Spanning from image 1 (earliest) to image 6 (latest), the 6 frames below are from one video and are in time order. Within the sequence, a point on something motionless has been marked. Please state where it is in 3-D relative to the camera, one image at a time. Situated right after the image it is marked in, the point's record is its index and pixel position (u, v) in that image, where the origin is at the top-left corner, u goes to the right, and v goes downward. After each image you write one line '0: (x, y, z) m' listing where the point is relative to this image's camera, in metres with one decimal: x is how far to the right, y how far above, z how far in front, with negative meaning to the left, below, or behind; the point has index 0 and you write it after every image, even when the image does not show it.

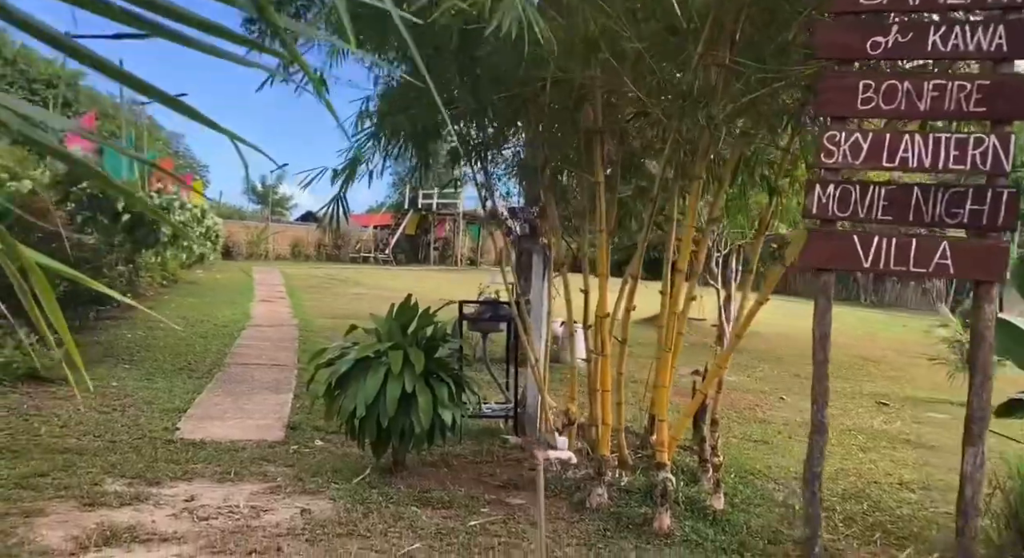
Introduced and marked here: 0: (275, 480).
0: (-1.1, -0.9, +3.5) m
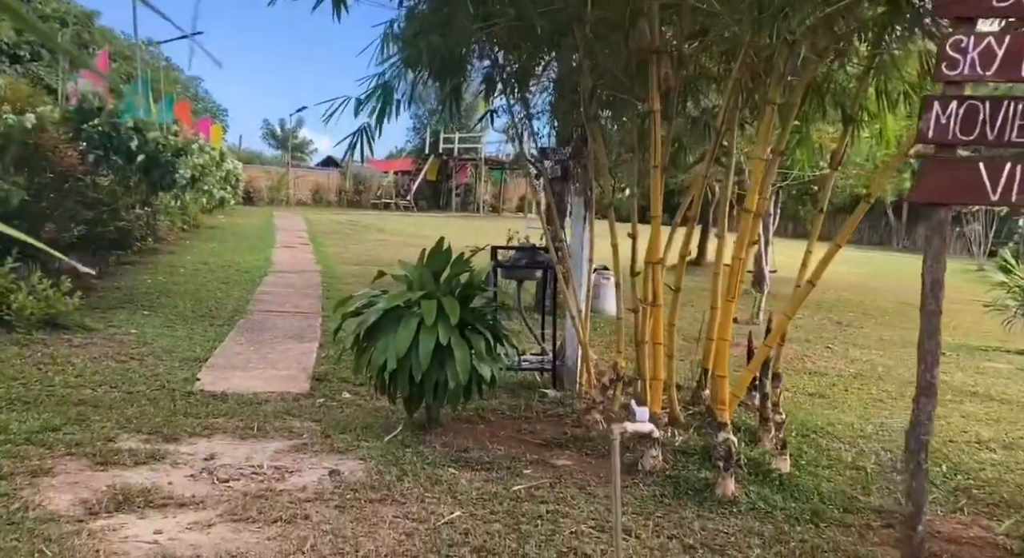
0: (-0.9, -0.7, +3.3) m
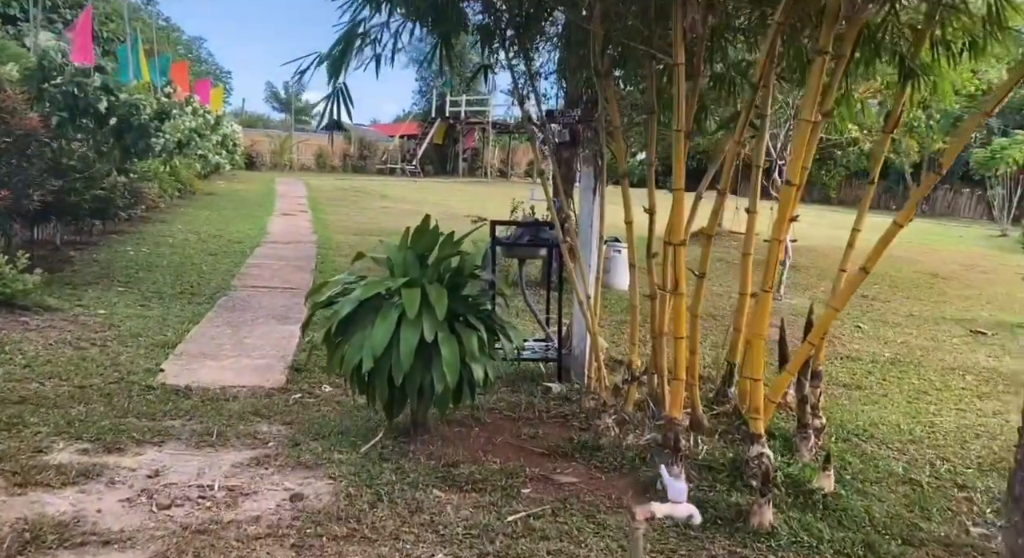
0: (-0.9, -0.6, +2.8) m
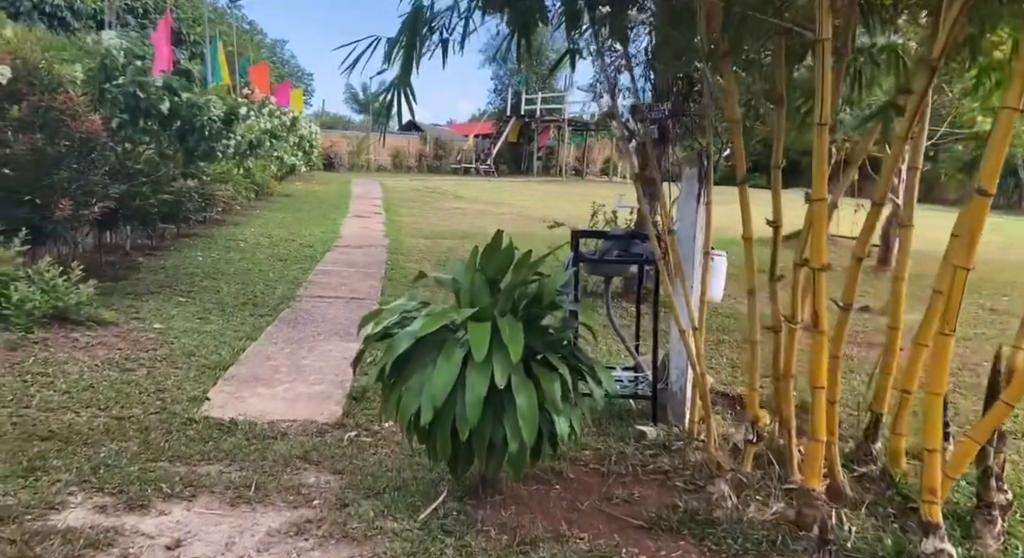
0: (-0.6, -0.7, +2.4) m
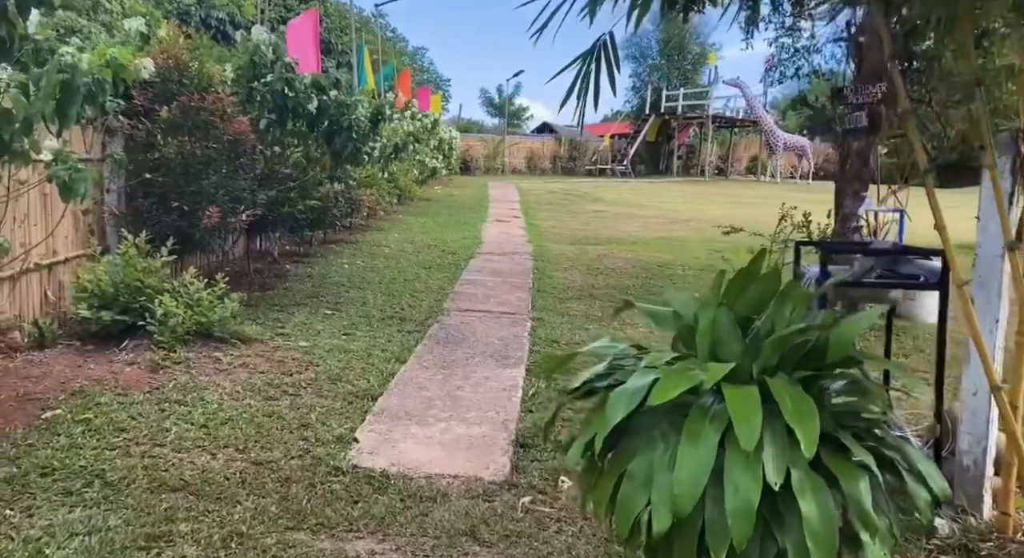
0: (-0.1, -0.8, +1.8) m
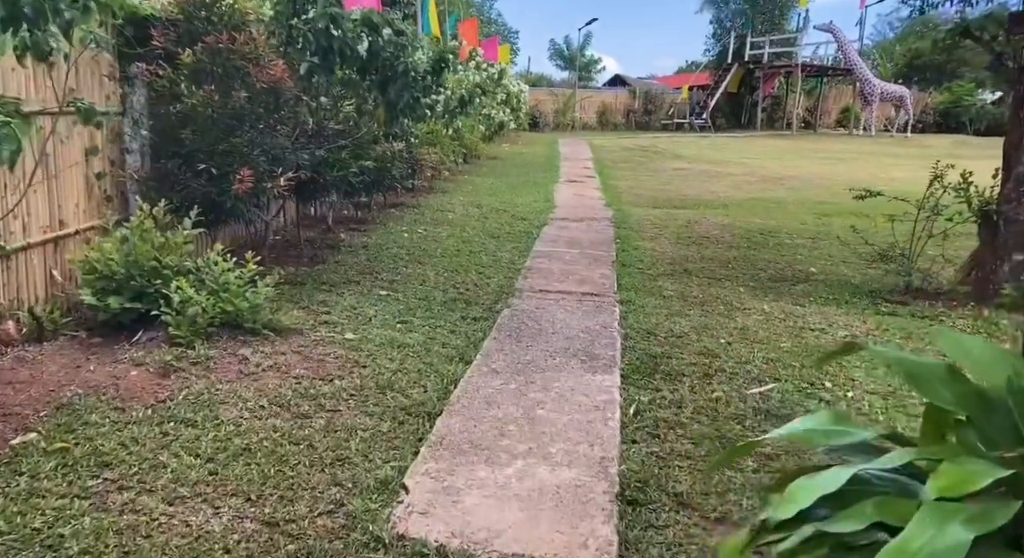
0: (+0.1, -0.8, +1.0) m
